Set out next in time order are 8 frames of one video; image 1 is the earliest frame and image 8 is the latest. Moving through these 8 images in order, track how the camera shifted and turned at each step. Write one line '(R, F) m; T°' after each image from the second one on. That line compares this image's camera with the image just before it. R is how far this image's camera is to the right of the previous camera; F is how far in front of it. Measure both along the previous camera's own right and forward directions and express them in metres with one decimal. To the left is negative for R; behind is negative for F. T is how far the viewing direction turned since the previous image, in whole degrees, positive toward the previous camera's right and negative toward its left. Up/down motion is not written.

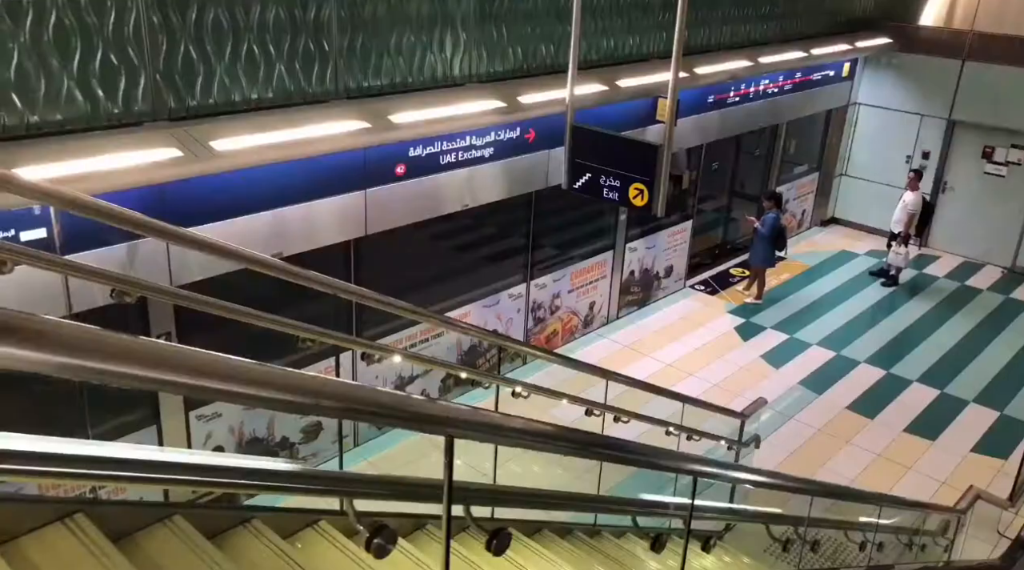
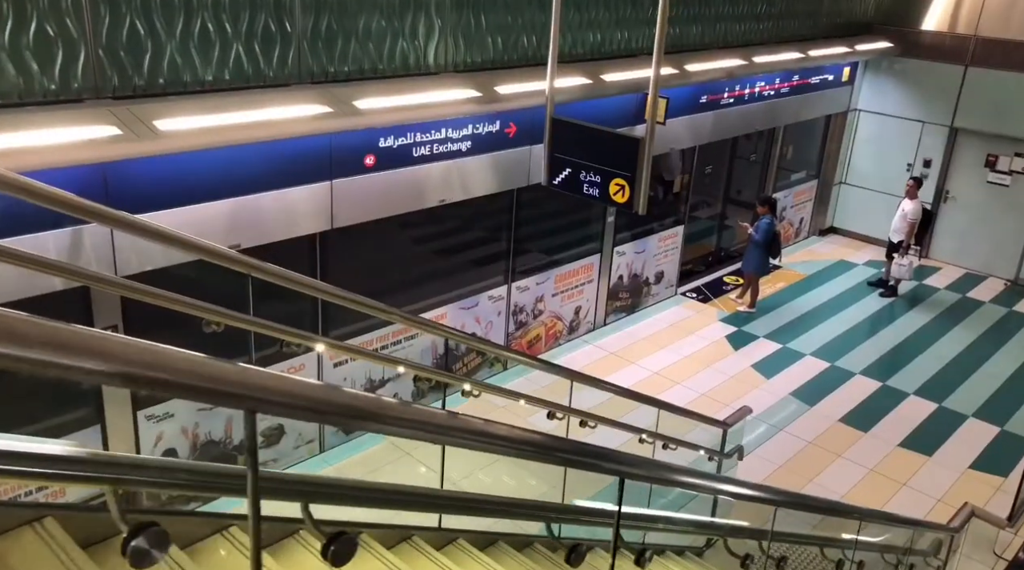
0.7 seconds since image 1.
(+0.2, +0.3) m; 0°
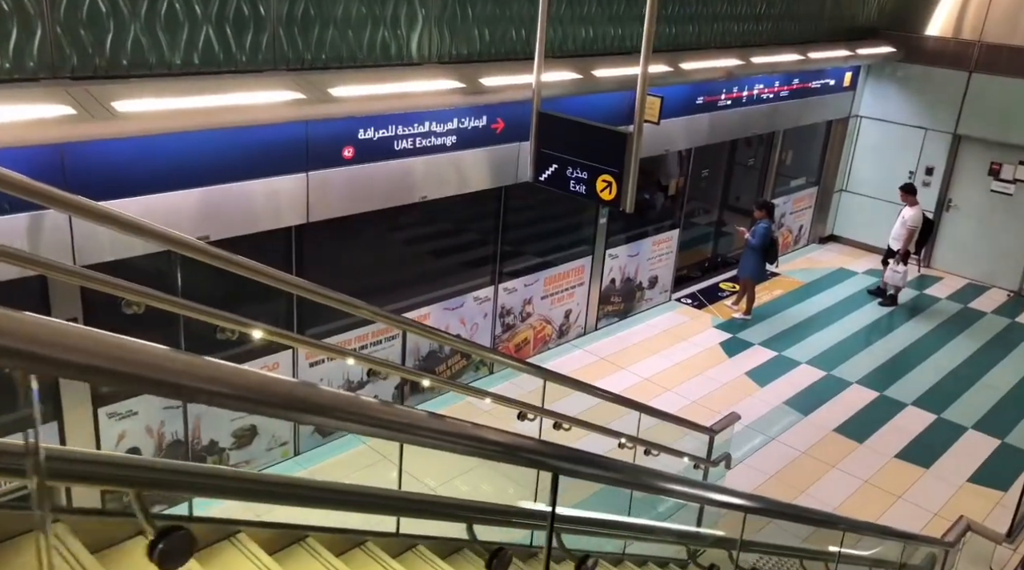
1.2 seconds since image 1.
(+0.2, +0.2) m; 0°
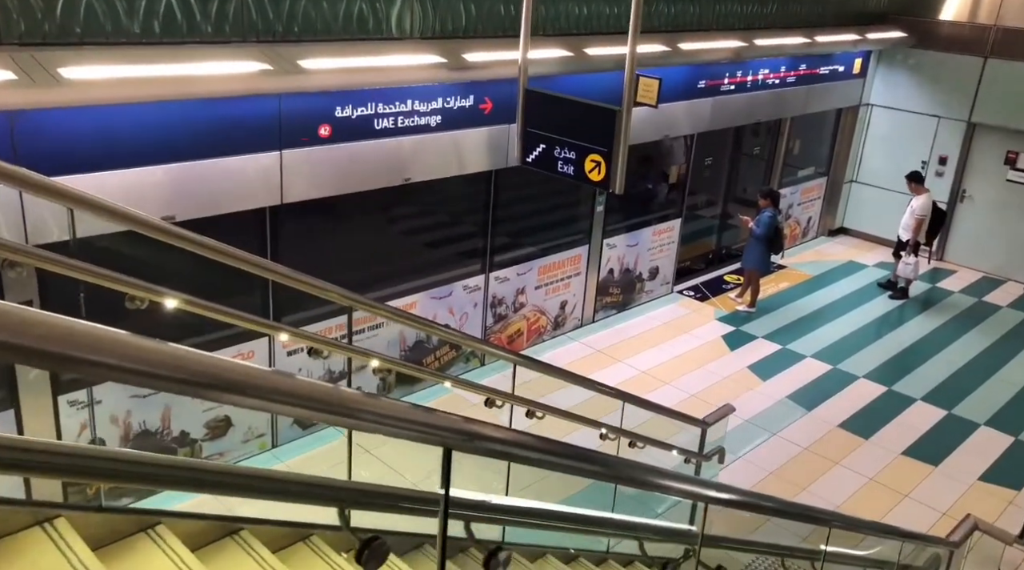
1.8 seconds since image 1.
(+0.2, +0.3) m; -1°
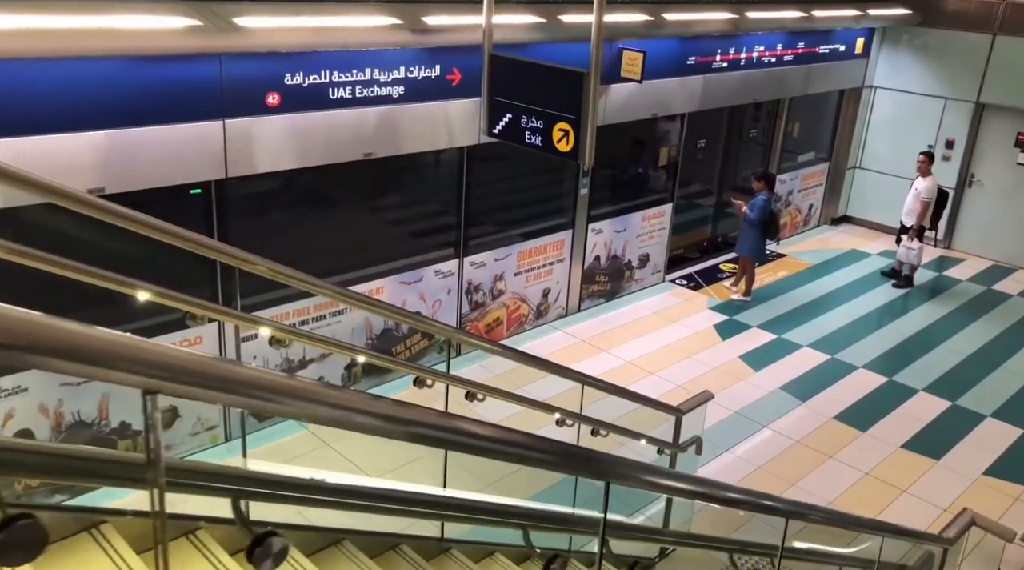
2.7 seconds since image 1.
(+0.3, +0.4) m; -1°
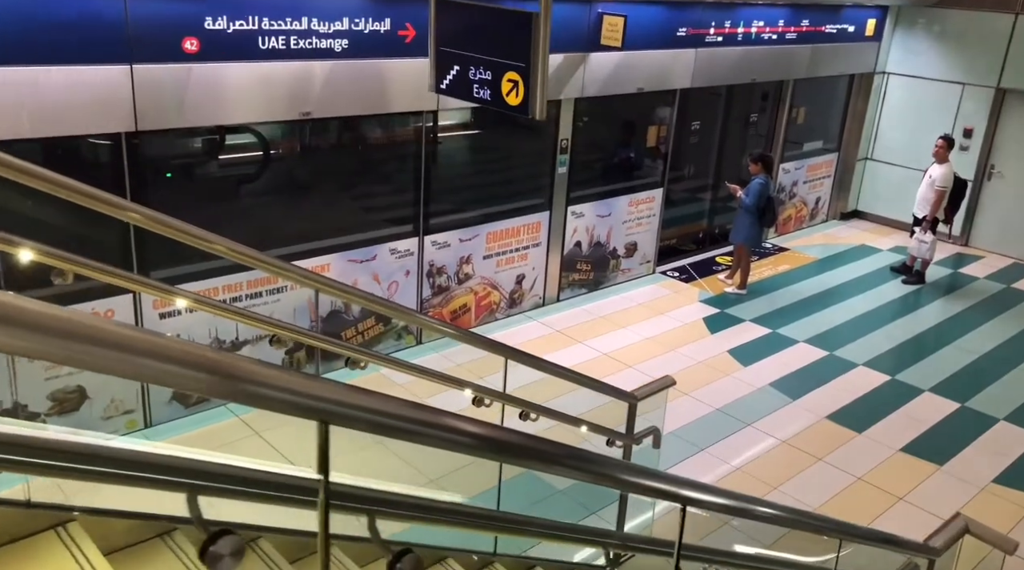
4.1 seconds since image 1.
(+0.4, +0.6) m; -2°
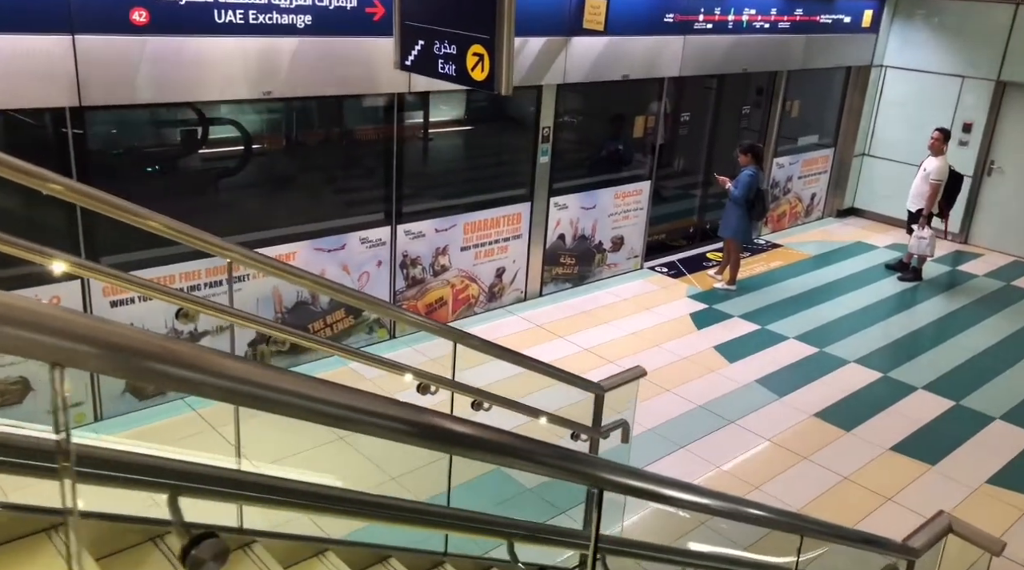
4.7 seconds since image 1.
(+0.2, +0.3) m; 0°
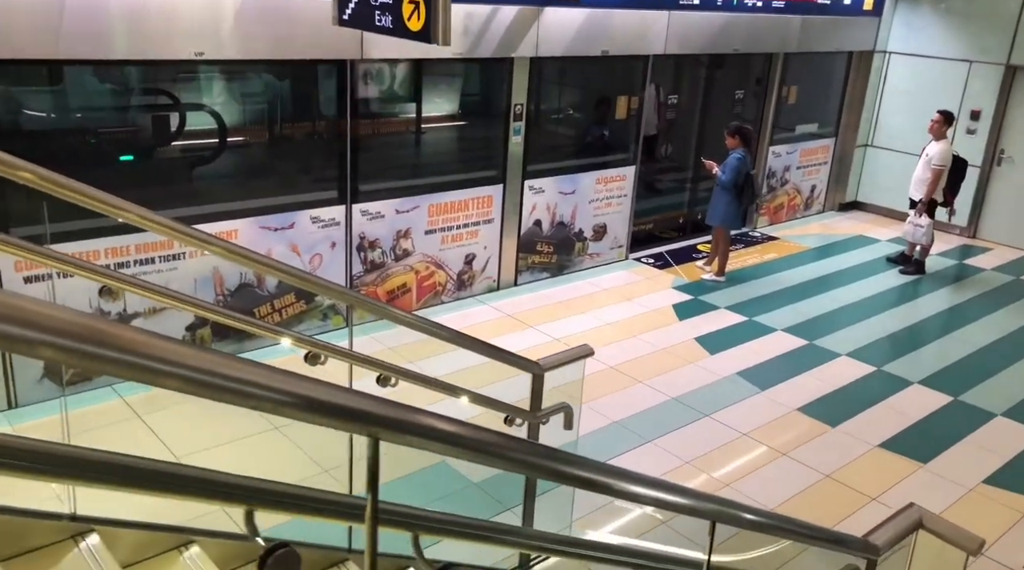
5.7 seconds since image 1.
(+0.4, +0.4) m; -1°
